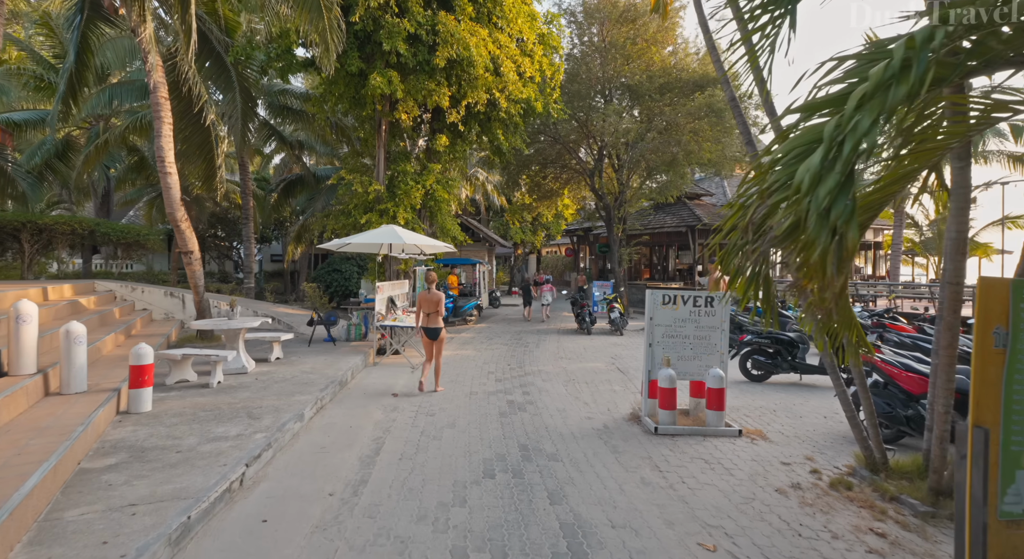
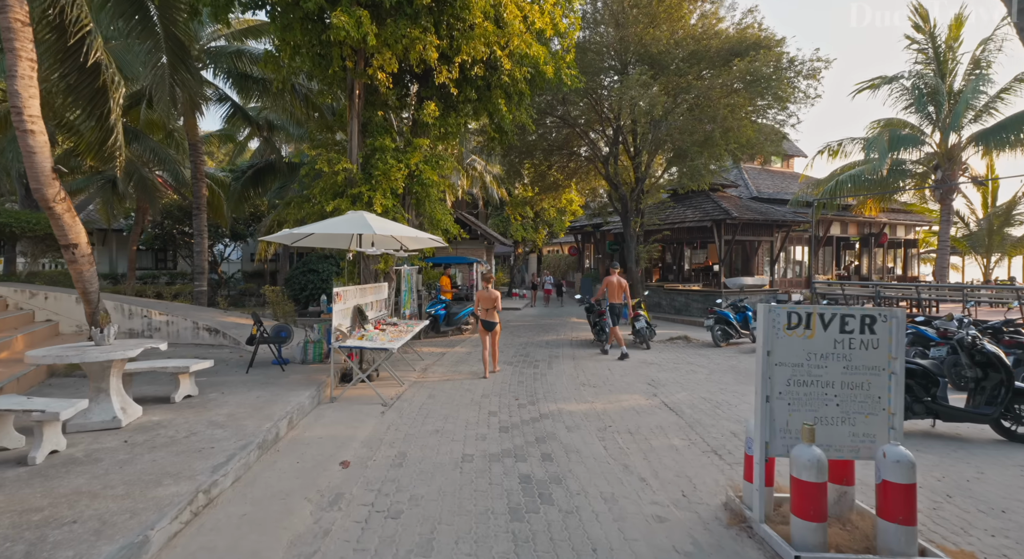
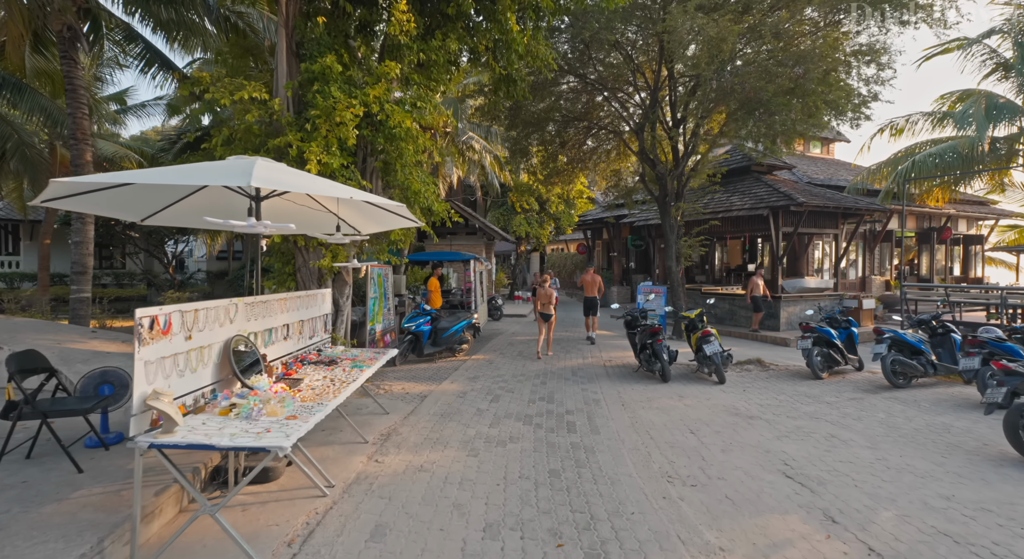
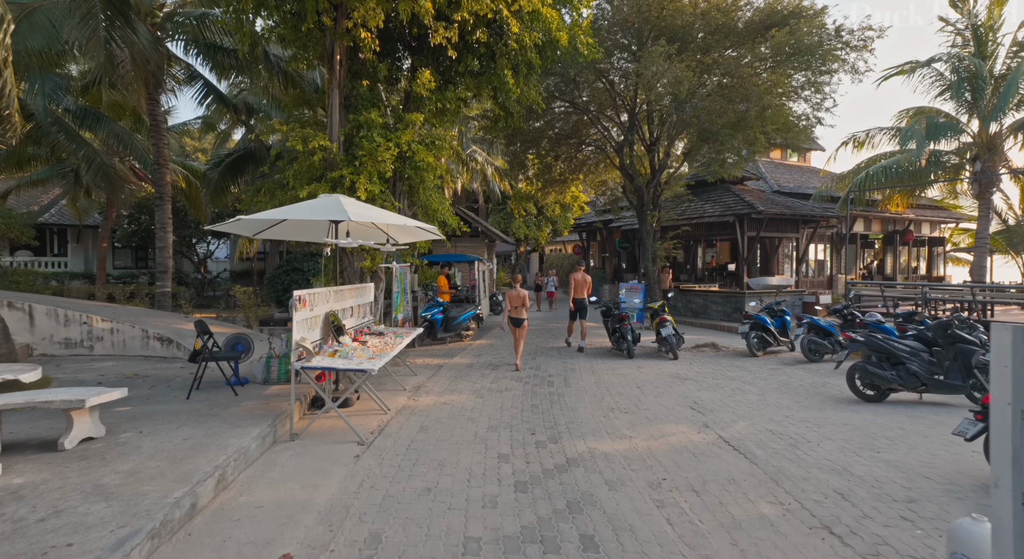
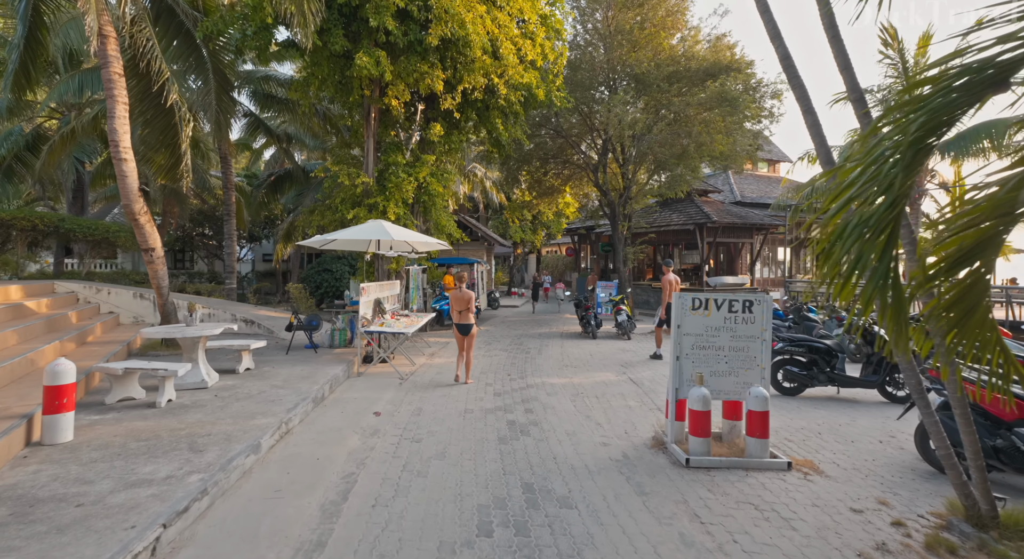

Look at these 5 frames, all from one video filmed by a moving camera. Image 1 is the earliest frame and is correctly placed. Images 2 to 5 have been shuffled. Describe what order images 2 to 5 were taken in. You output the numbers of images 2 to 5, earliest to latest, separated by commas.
5, 2, 4, 3
